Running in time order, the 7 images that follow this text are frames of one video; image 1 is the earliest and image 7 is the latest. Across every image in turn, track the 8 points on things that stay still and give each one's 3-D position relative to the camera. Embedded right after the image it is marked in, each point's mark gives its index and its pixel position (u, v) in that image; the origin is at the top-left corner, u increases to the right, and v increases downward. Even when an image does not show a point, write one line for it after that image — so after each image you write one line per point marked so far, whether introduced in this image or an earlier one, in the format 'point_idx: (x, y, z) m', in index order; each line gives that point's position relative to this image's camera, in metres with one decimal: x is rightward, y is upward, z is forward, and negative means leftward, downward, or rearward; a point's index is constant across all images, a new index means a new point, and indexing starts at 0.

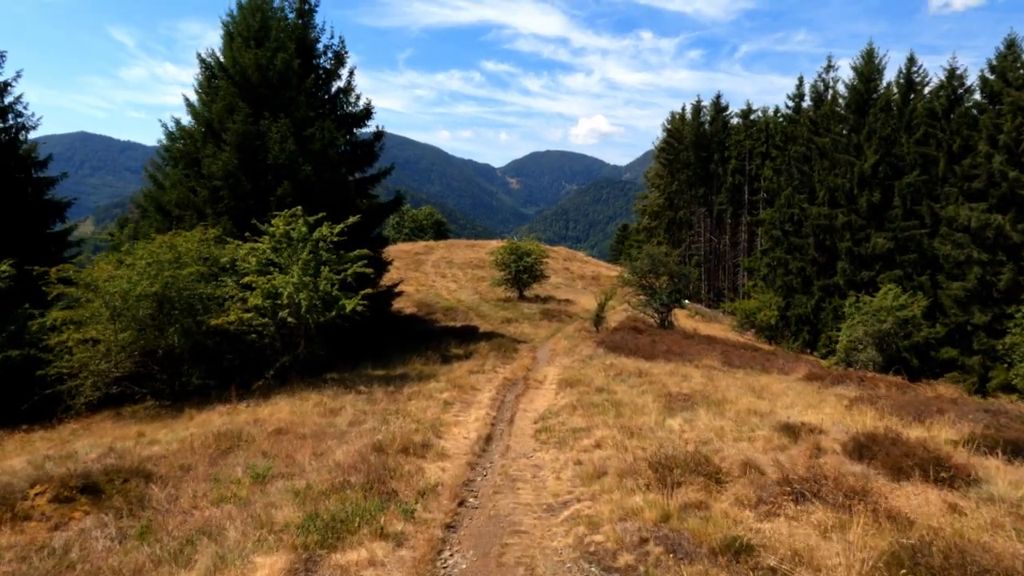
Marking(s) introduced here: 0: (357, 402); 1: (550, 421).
0: (-3.1, -2.3, +13.4) m
1: (+0.6, -2.0, +10.0) m
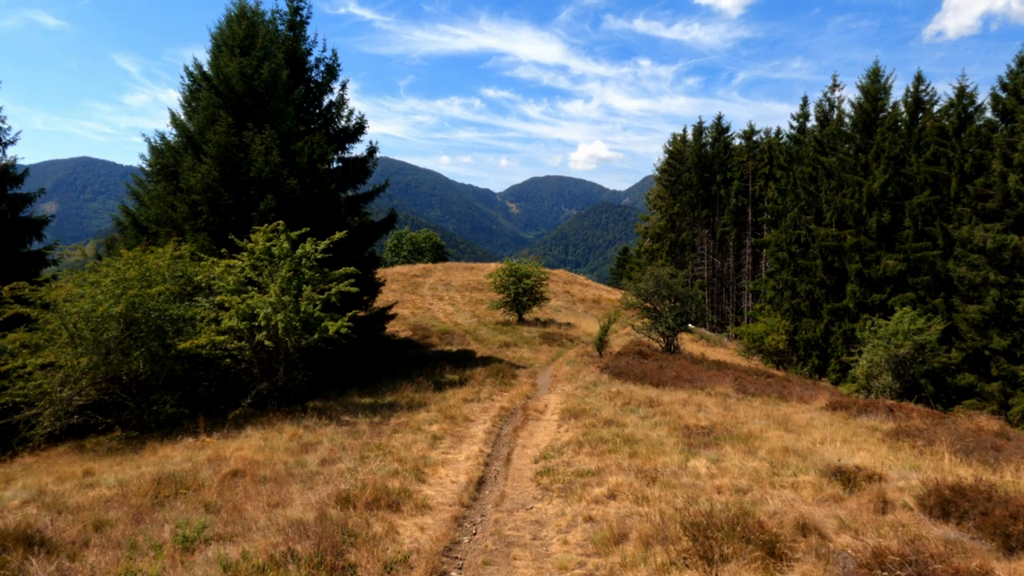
0: (-3.2, -2.7, +12.0) m
1: (+0.5, -2.3, +8.6) m
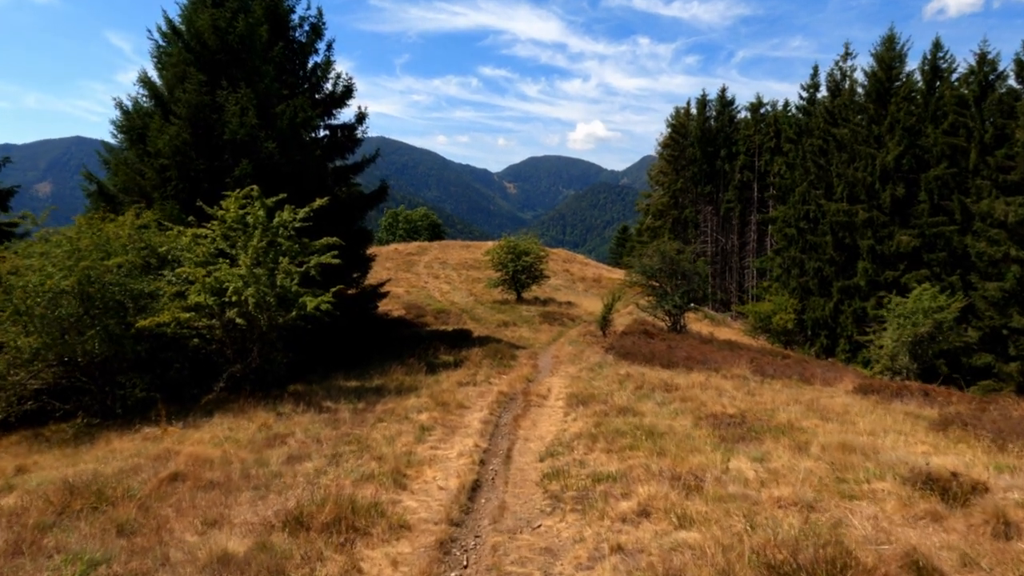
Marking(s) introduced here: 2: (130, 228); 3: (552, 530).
0: (-3.2, -2.2, +10.6) m
1: (+0.6, -1.9, +7.1) m
2: (-8.1, +1.3, +14.2) m
3: (+0.3, -1.8, +5.1) m
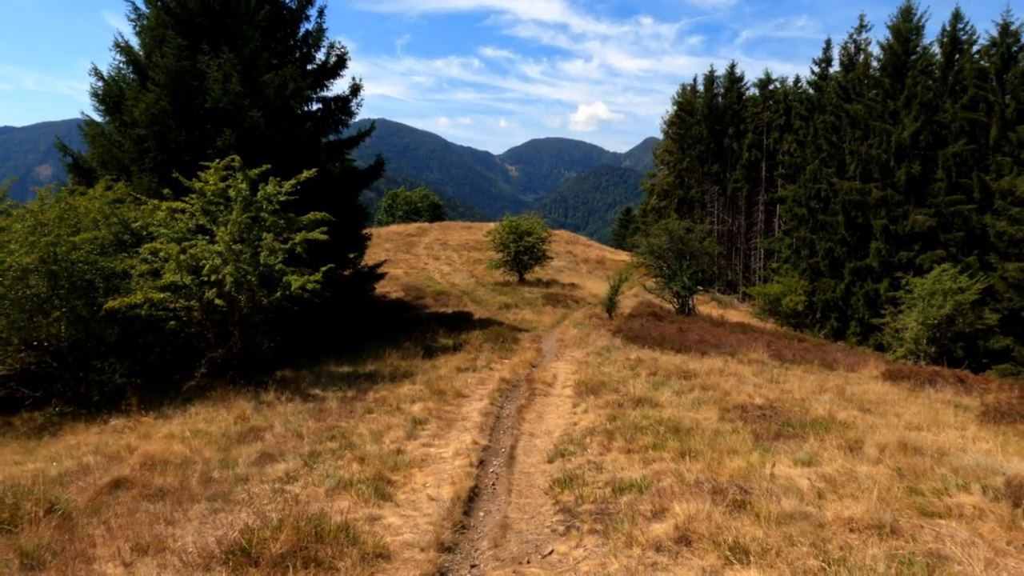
0: (-3.1, -1.9, +9.6) m
1: (+0.6, -1.6, +6.1) m
2: (-8.1, +1.7, +13.1) m
3: (+0.3, -1.6, +4.0) m
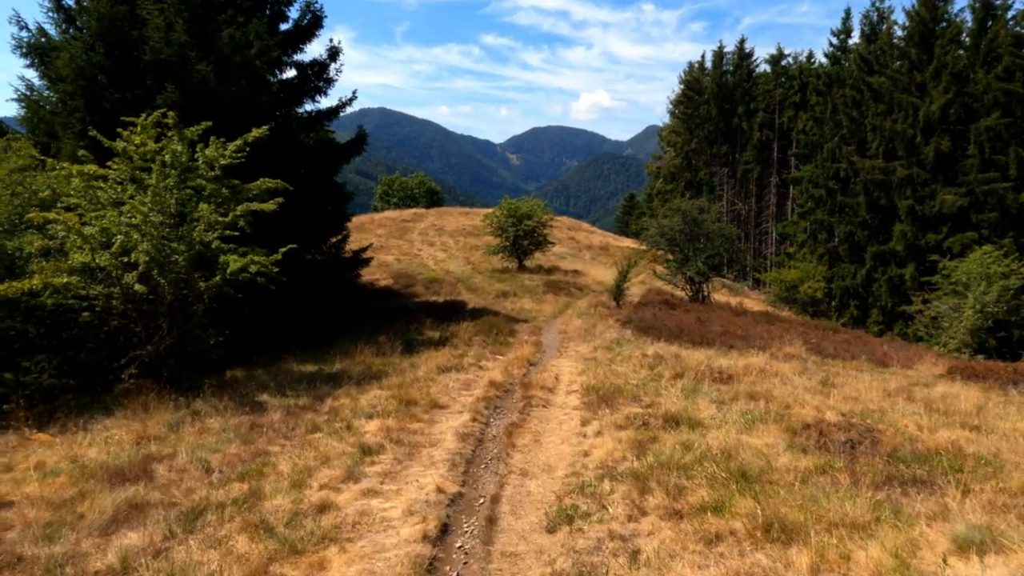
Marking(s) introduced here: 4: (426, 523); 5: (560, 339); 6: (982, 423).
0: (-3.2, -1.7, +7.2) m
1: (+0.5, -1.4, +3.8) m
2: (-8.2, +2.0, +10.7) m
3: (+0.2, -1.5, +1.7) m
4: (-0.6, -1.5, +4.3) m
5: (+1.2, -1.2, +15.6) m
6: (+5.0, -1.4, +7.0) m
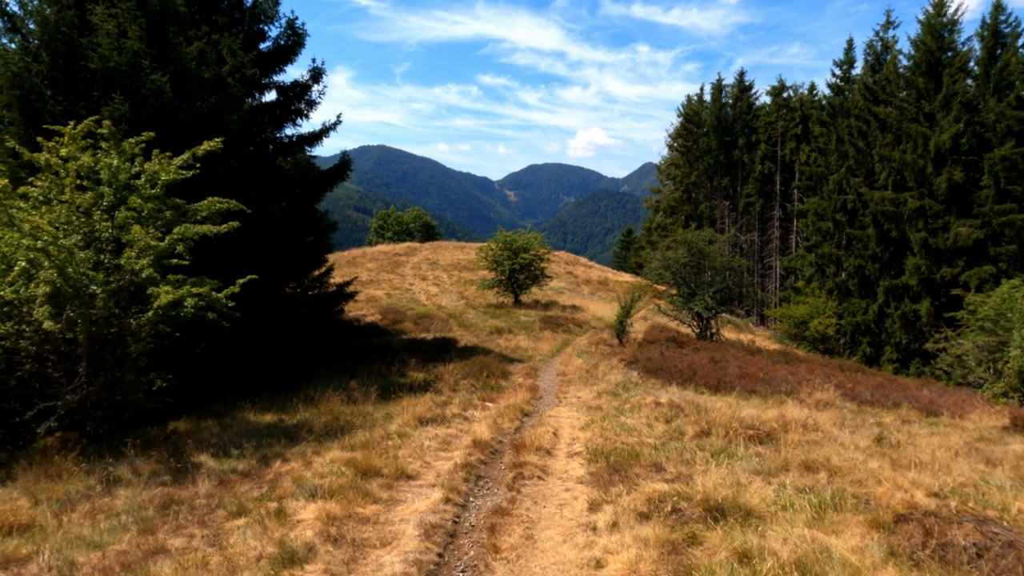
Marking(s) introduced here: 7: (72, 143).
0: (-3.4, -2.0, +5.5) m
1: (+0.4, -1.6, +2.0) m
2: (-8.3, +1.4, +9.1) m
3: (+0.1, -1.5, 0.0) m
4: (-0.7, -1.7, +2.5) m
5: (+1.0, -2.0, +13.9) m
6: (+4.8, -1.7, +5.3) m
7: (-6.1, +2.0, +9.2) m
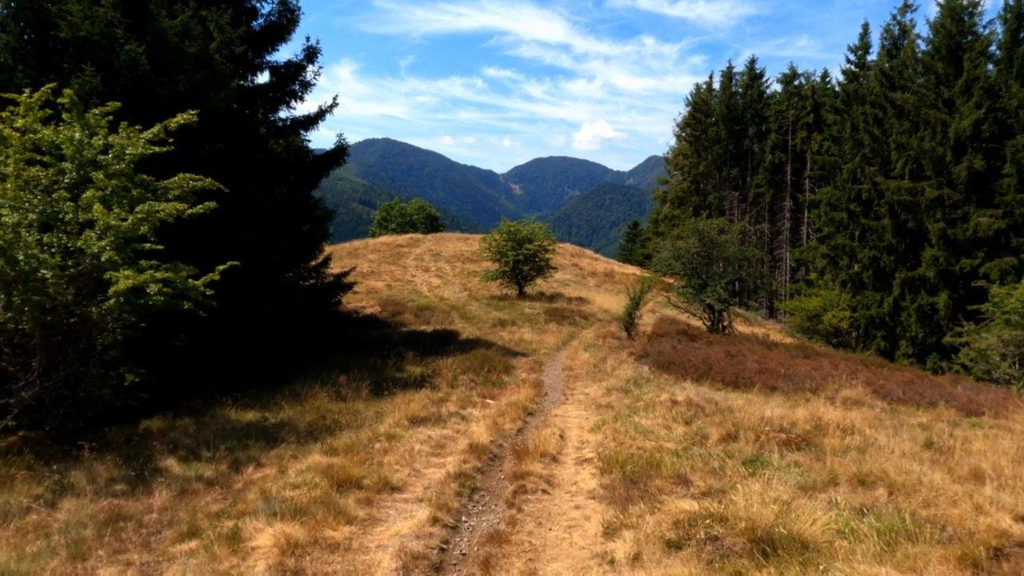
0: (-3.4, -1.8, +4.6) m
1: (+0.3, -1.5, +1.1) m
2: (-8.3, +1.6, +8.3) m
3: (+0.1, -1.4, -0.9) m
4: (-0.7, -1.5, +1.6) m
5: (+1.1, -1.7, +13.0) m
6: (+4.8, -1.6, +4.3) m
7: (-6.1, +2.2, +8.3) m
